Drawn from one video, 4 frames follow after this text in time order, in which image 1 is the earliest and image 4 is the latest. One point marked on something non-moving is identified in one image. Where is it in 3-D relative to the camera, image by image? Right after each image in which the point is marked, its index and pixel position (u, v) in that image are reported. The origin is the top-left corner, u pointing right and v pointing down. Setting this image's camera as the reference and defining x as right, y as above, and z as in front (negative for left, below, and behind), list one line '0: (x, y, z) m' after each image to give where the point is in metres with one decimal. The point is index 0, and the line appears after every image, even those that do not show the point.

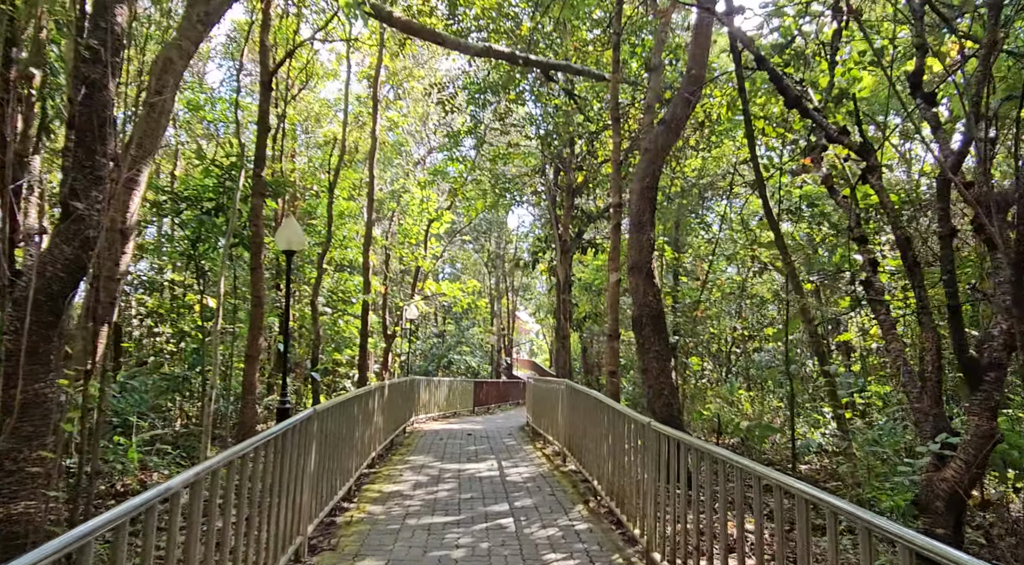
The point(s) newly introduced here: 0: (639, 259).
0: (+1.3, +0.2, +6.8) m
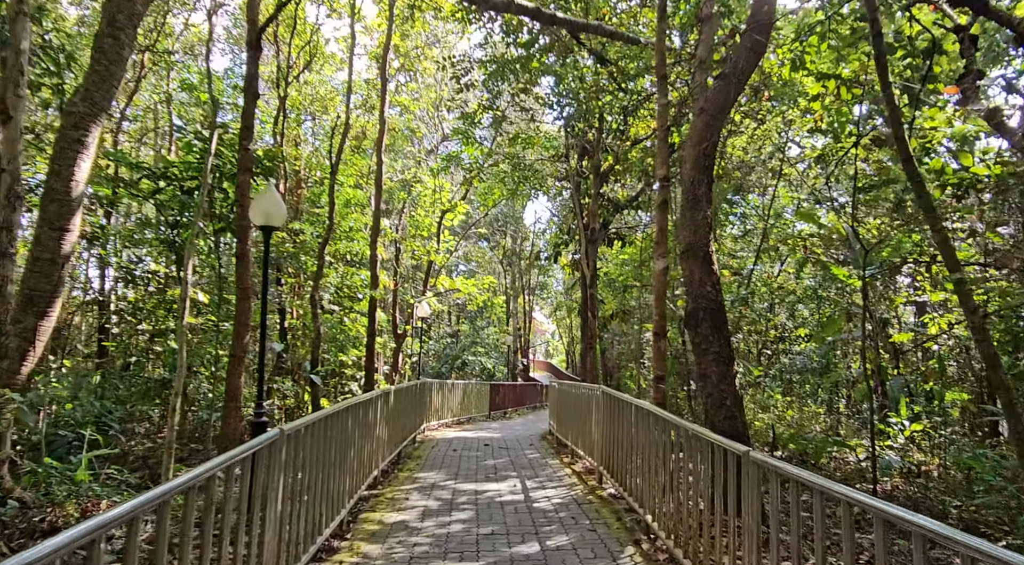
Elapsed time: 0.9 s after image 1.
0: (+1.5, +0.3, +5.6) m
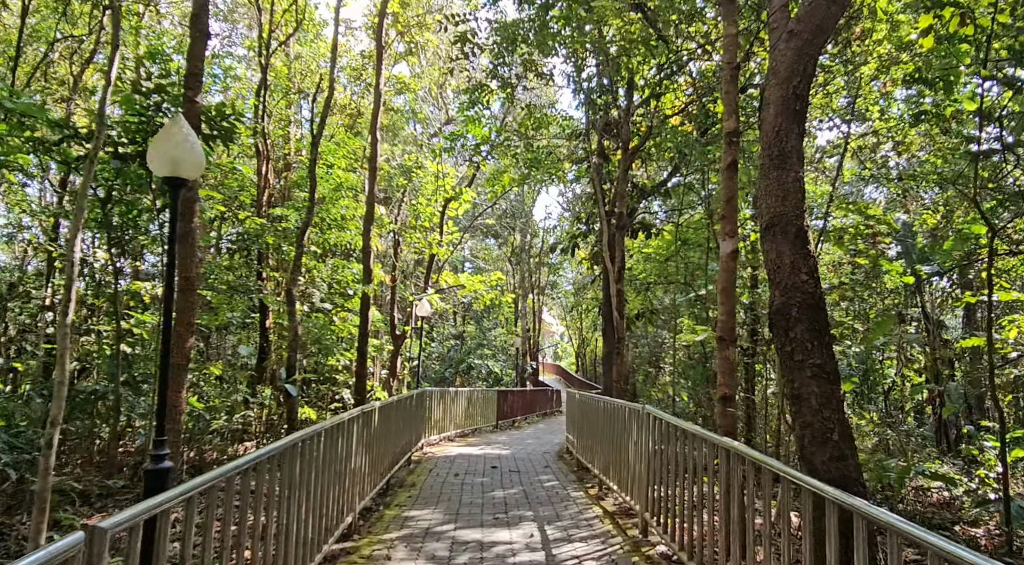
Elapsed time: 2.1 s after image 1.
0: (+1.6, +0.4, +4.1) m
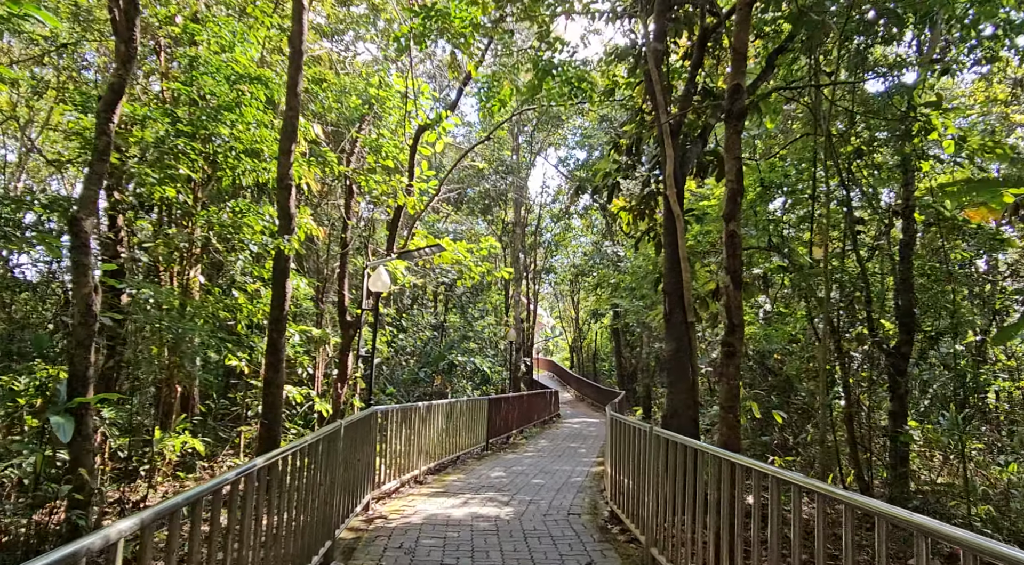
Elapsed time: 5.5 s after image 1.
0: (+1.9, +0.8, 0.0) m
